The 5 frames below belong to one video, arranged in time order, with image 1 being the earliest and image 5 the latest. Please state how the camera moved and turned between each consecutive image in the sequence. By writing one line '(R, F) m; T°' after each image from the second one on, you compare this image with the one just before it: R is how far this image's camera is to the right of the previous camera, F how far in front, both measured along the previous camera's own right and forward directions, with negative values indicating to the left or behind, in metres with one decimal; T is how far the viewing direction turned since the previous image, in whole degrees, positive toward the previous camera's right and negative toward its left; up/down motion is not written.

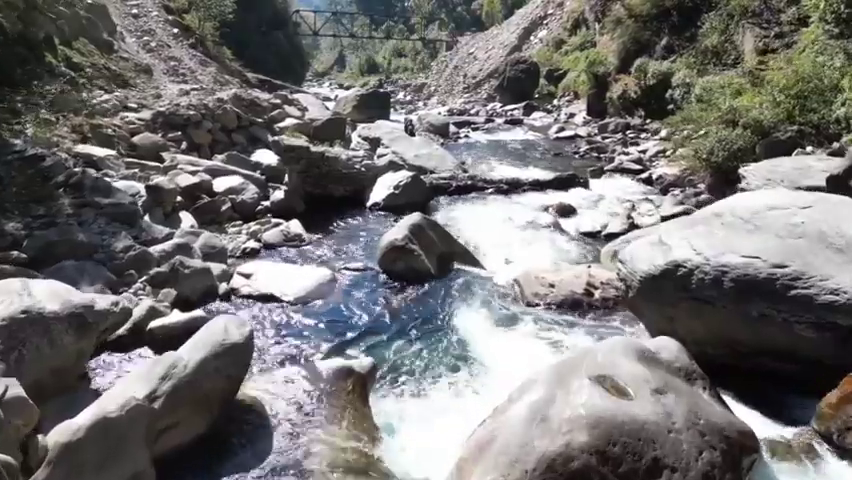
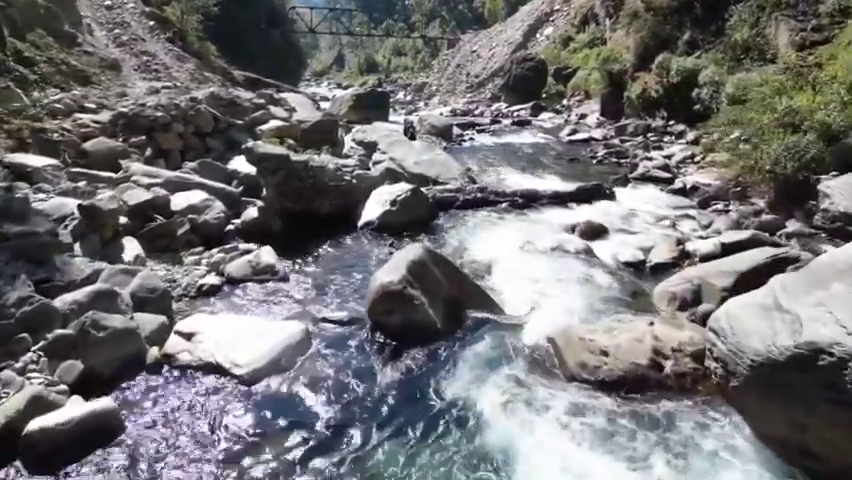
(0.0, +1.8) m; 0°
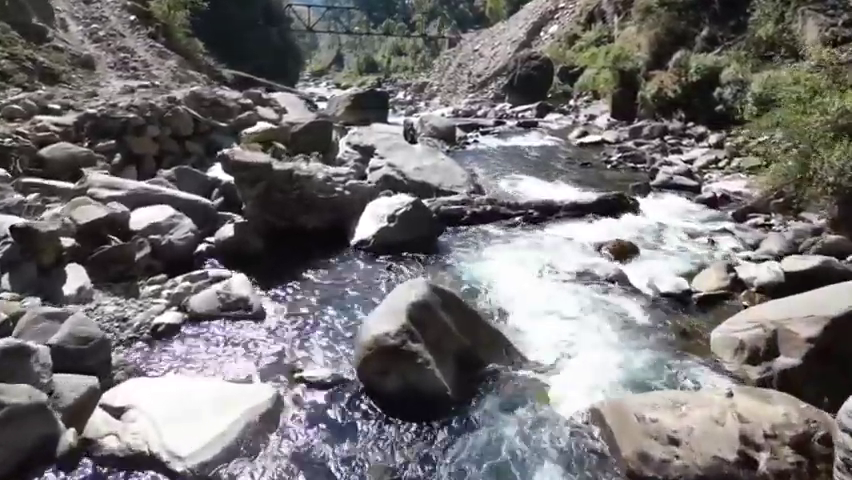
(0.0, +1.2) m; 0°
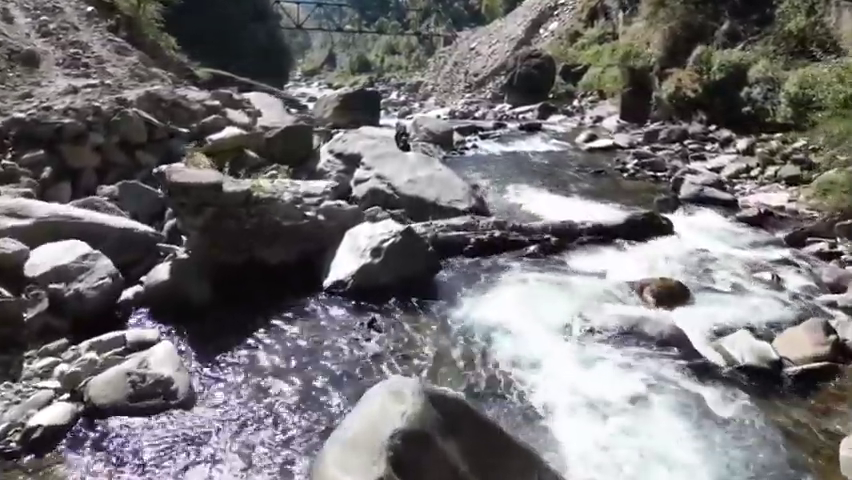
(0.0, +1.7) m; 0°
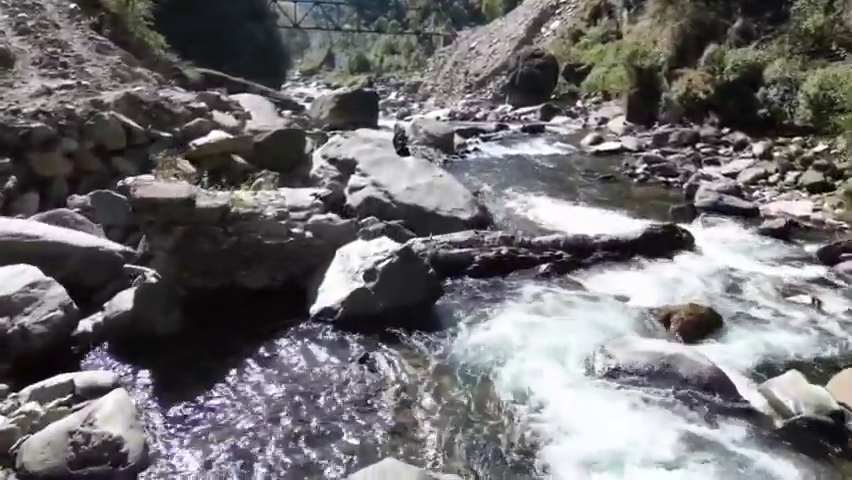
(0.0, +0.7) m; 0°
